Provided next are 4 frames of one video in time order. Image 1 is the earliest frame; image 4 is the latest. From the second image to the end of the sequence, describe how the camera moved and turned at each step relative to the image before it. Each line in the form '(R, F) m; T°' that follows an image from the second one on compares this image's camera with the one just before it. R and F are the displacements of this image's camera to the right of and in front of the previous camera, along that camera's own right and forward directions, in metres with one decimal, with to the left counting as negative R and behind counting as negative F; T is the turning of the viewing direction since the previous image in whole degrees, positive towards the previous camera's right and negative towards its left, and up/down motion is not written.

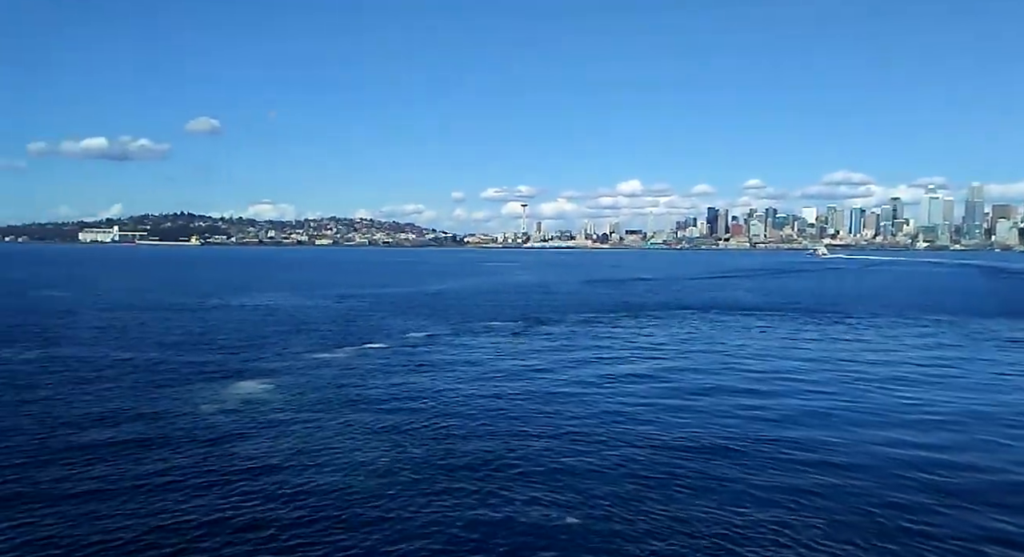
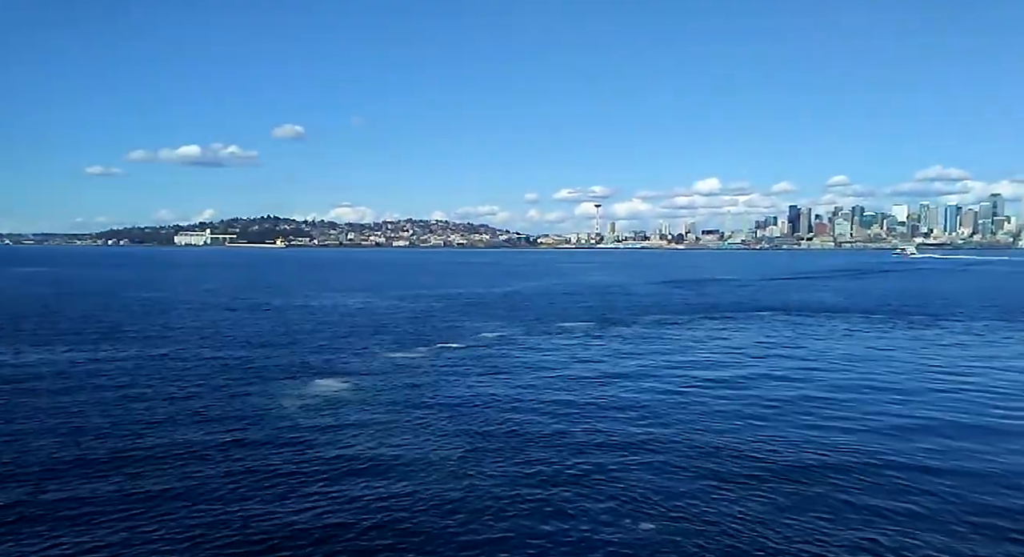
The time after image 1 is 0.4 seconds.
(+0.6, +1.4) m; -6°
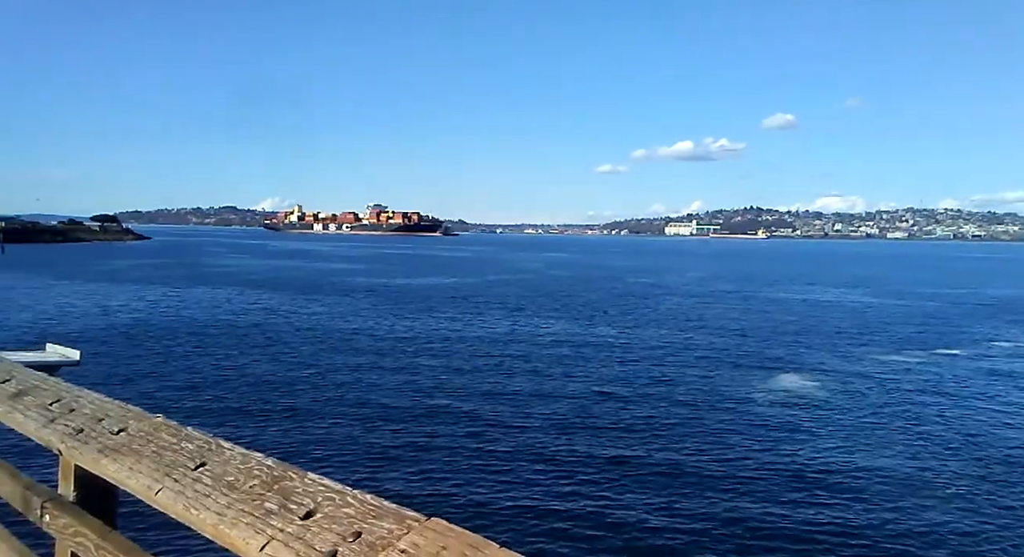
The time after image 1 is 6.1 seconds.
(-1.1, -2.1) m; -35°
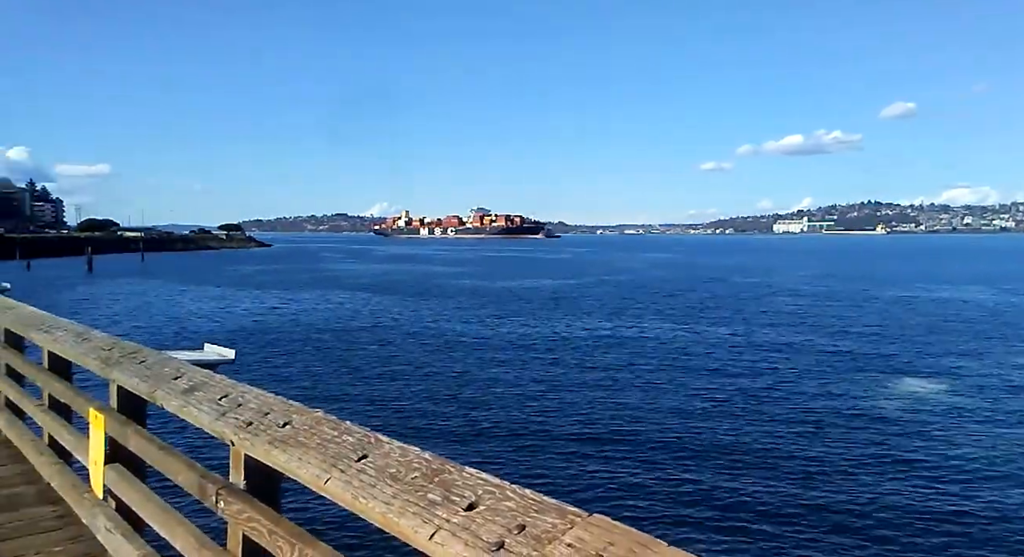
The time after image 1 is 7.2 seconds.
(-0.4, -0.1) m; -8°
